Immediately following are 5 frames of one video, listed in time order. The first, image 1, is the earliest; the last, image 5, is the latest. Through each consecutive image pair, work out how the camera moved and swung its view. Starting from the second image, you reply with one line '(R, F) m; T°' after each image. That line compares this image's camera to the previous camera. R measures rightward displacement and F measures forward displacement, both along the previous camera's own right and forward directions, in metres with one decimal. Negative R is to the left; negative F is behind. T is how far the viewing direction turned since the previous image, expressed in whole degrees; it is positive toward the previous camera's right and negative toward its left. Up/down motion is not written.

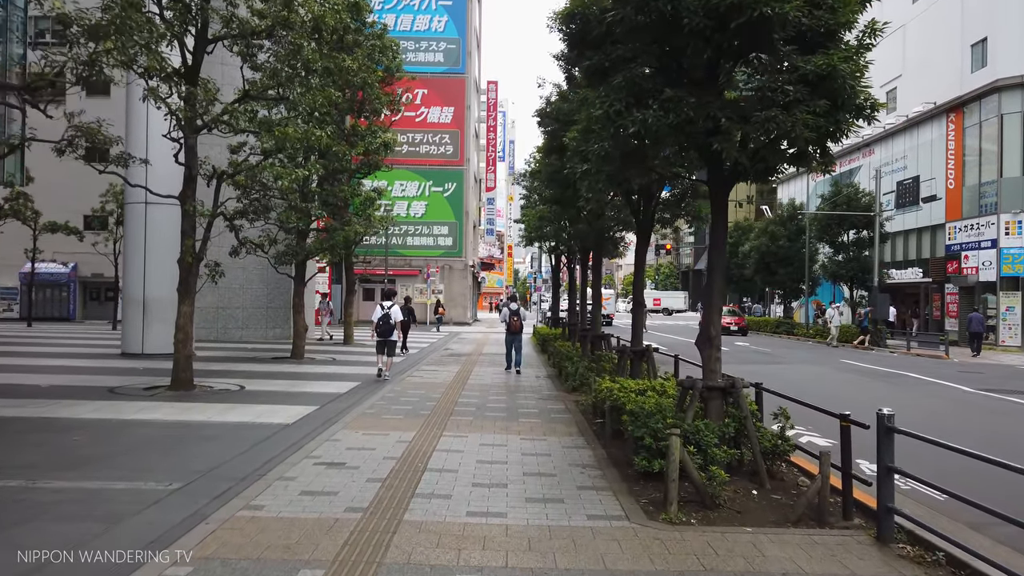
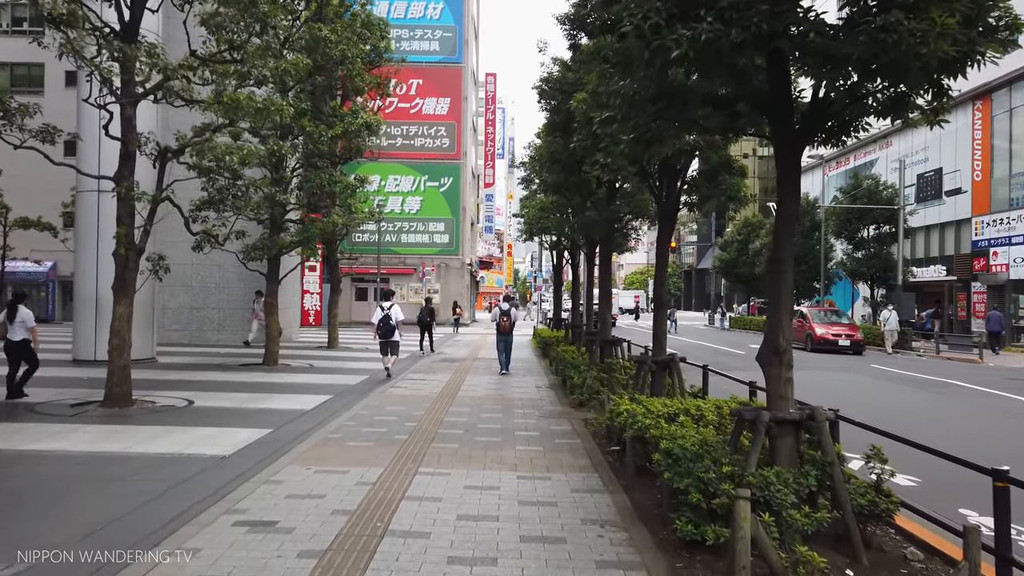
(0.0, +1.9) m; 0°
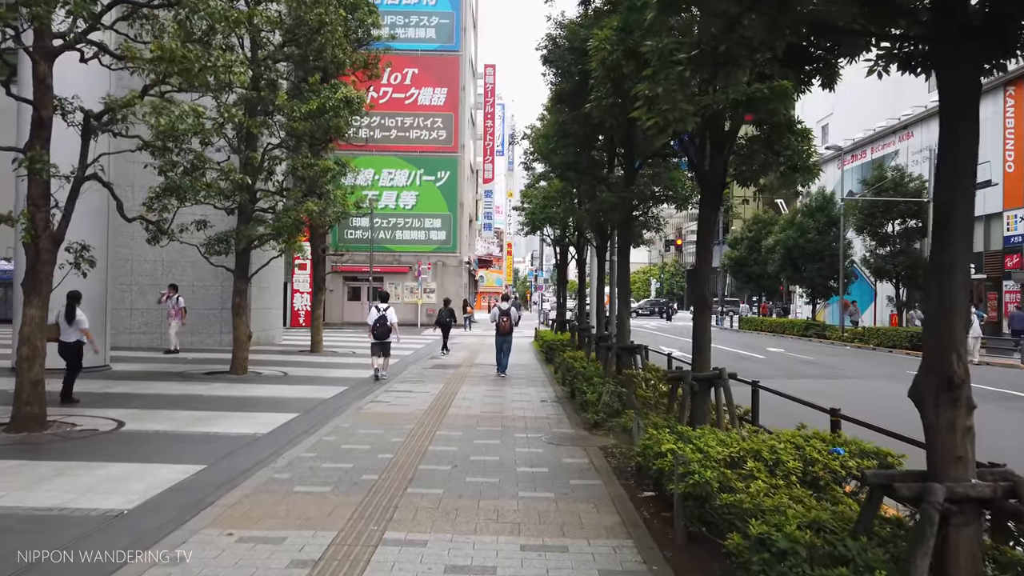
(0.0, +1.9) m; 0°
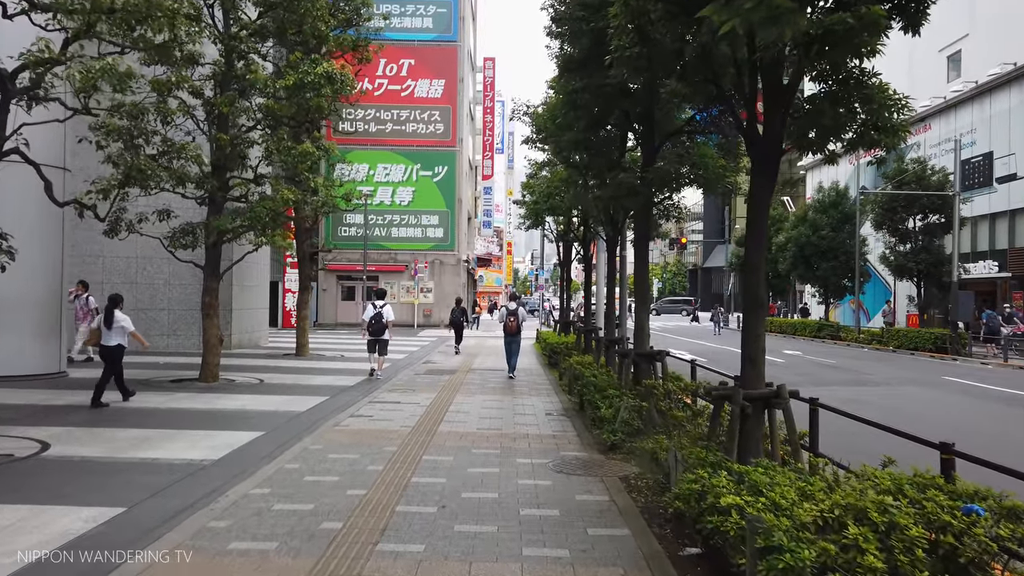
(0.0, +1.4) m; 0°
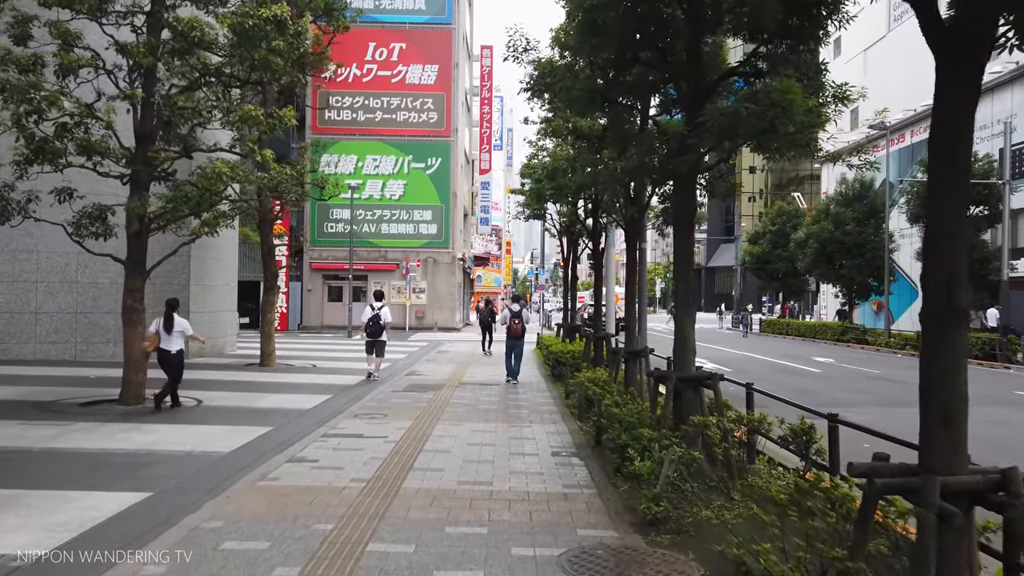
(0.0, +2.5) m; 0°
